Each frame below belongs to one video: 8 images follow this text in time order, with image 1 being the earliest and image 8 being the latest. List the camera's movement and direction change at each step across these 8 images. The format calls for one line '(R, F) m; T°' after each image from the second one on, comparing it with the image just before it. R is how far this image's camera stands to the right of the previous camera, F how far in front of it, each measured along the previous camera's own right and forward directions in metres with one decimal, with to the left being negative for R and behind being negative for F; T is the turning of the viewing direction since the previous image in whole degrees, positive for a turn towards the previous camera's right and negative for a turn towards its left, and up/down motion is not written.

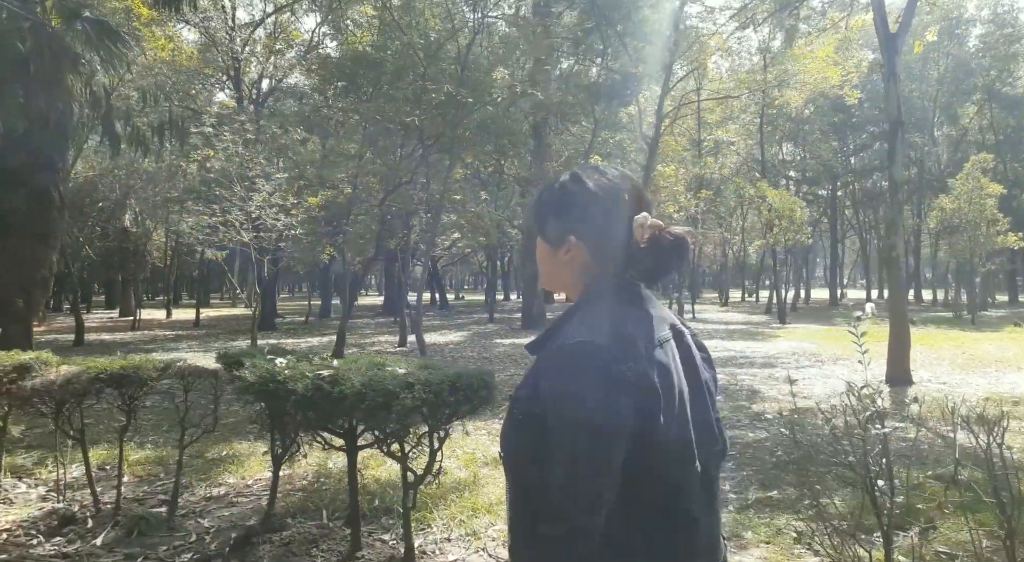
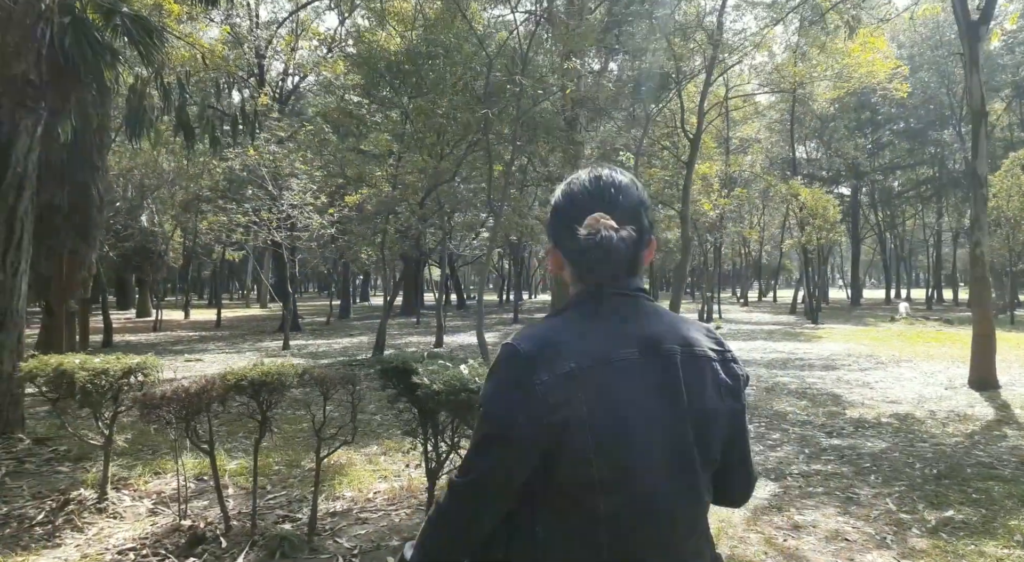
(-0.9, +0.3) m; 0°
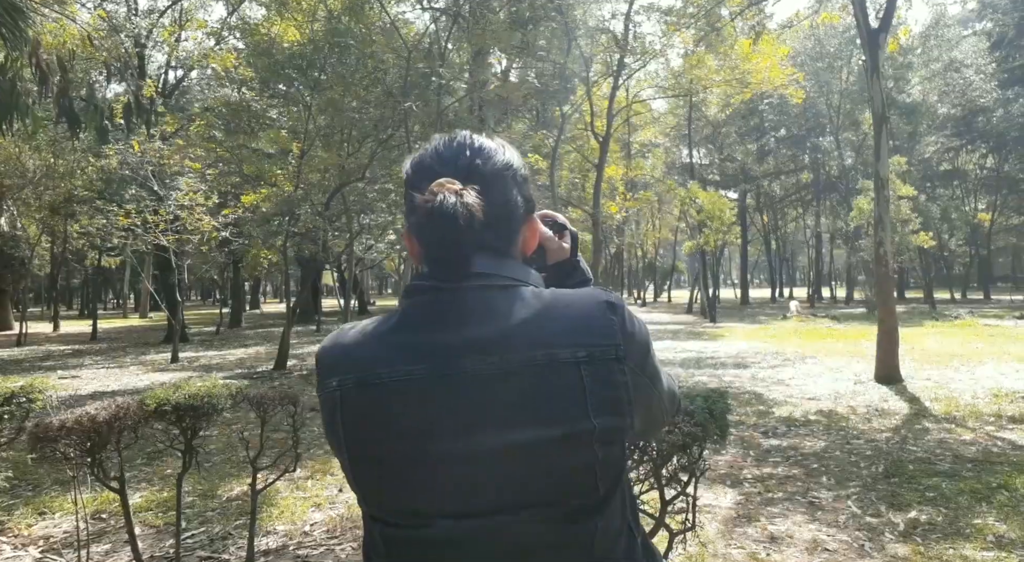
(-0.3, +0.4) m; +8°
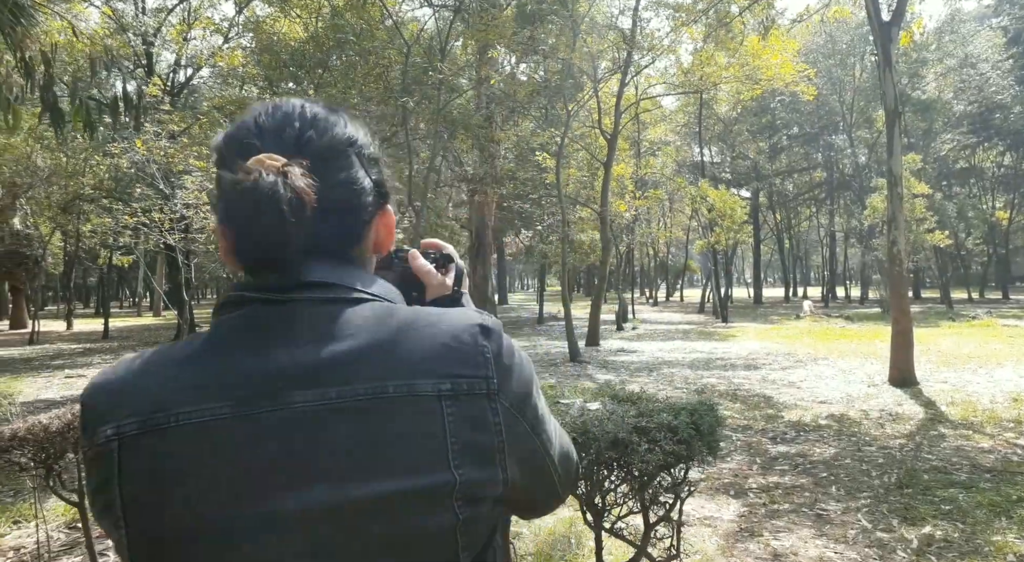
(+0.1, +0.2) m; -1°
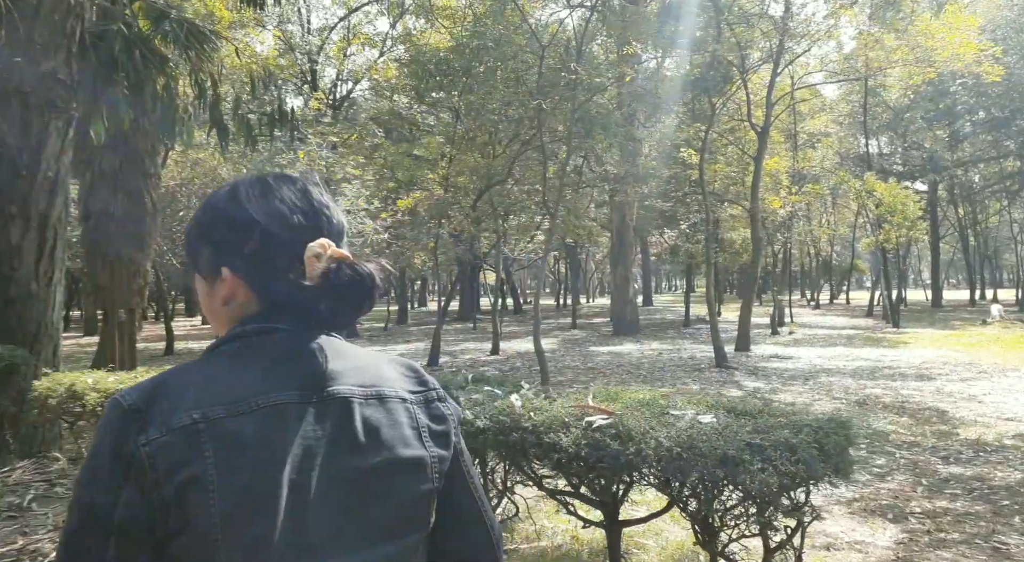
(+0.1, +0.1) m; -12°
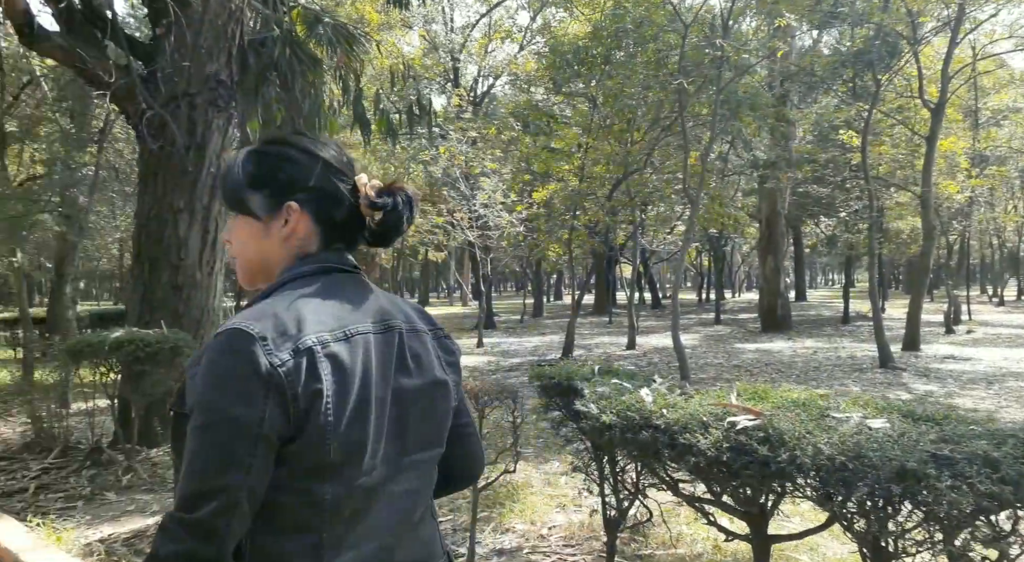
(0.0, +0.2) m; -11°
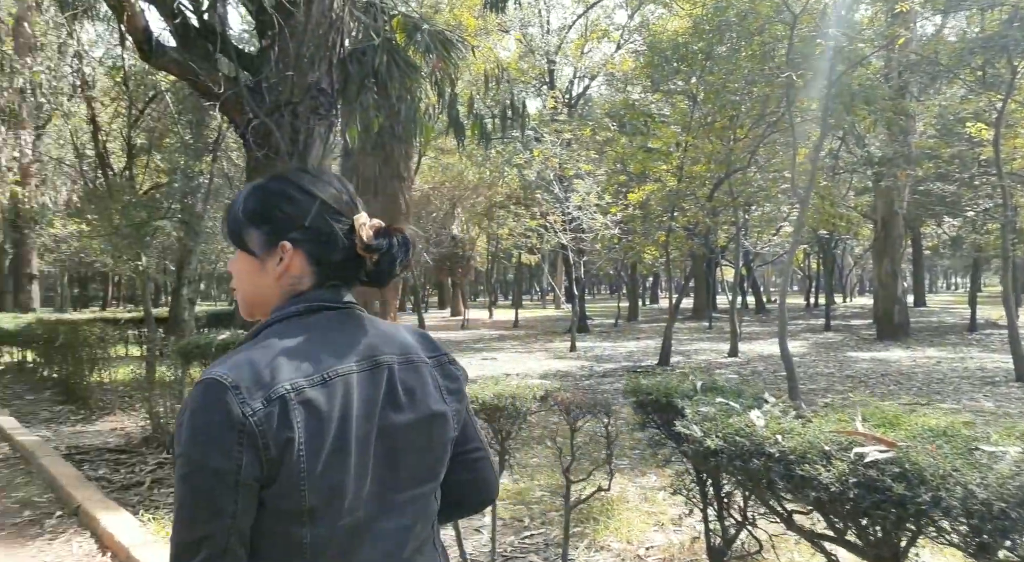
(0.0, +0.2) m; -8°
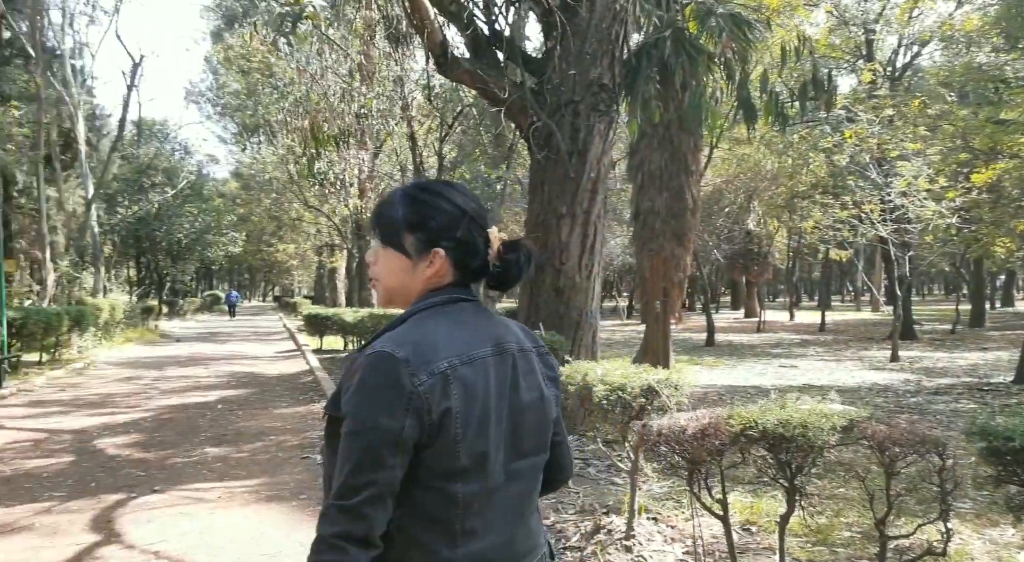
(+0.1, +0.4) m; -23°
